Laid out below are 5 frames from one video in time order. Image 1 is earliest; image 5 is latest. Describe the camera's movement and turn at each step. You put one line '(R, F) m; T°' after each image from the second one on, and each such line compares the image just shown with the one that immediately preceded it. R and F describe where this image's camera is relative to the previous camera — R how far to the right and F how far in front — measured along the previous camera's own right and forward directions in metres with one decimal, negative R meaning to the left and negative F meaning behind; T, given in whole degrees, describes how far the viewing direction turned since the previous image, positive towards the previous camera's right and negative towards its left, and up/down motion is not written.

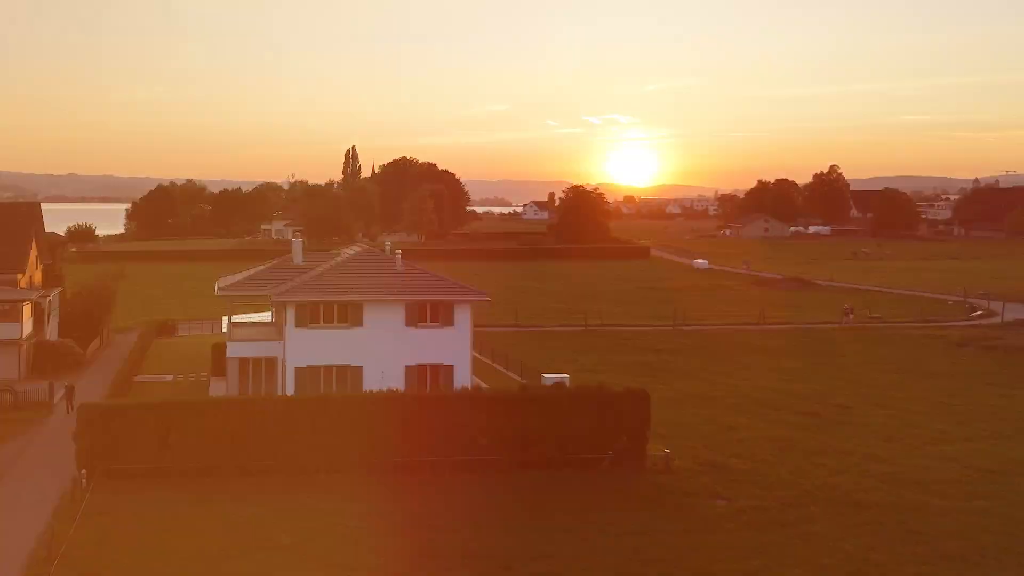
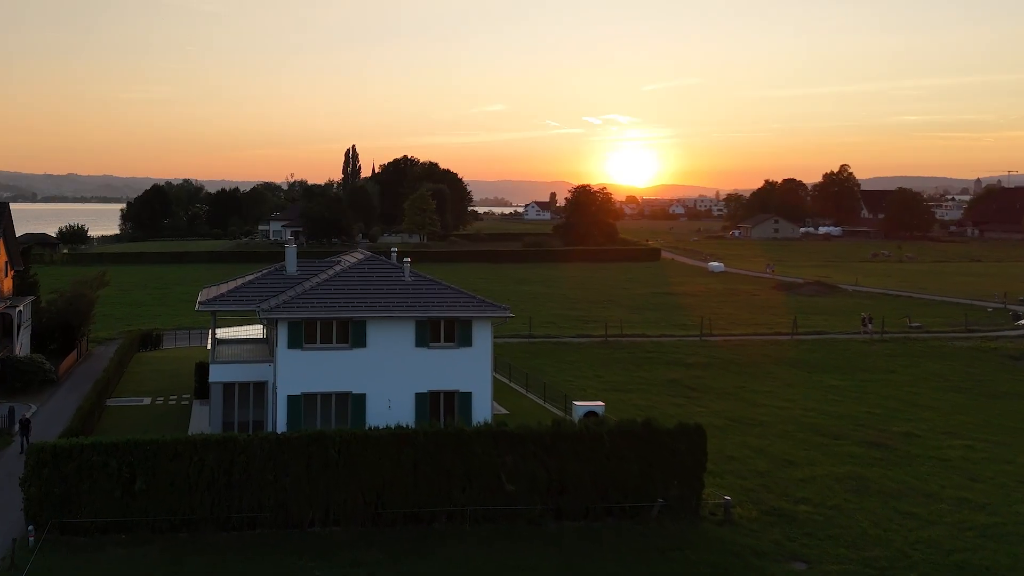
(-0.7, +4.5) m; 0°
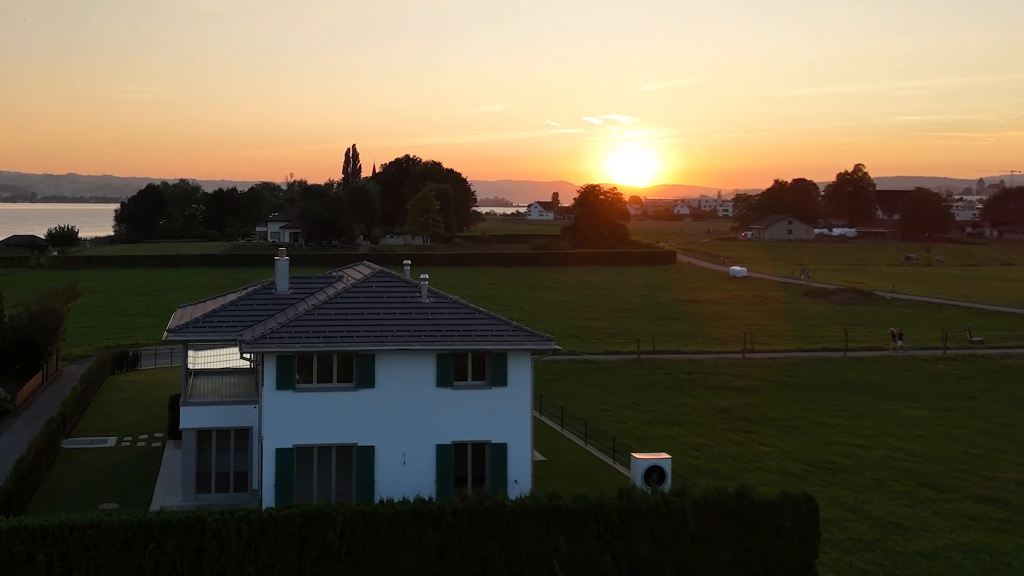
(-1.0, +5.8) m; 0°
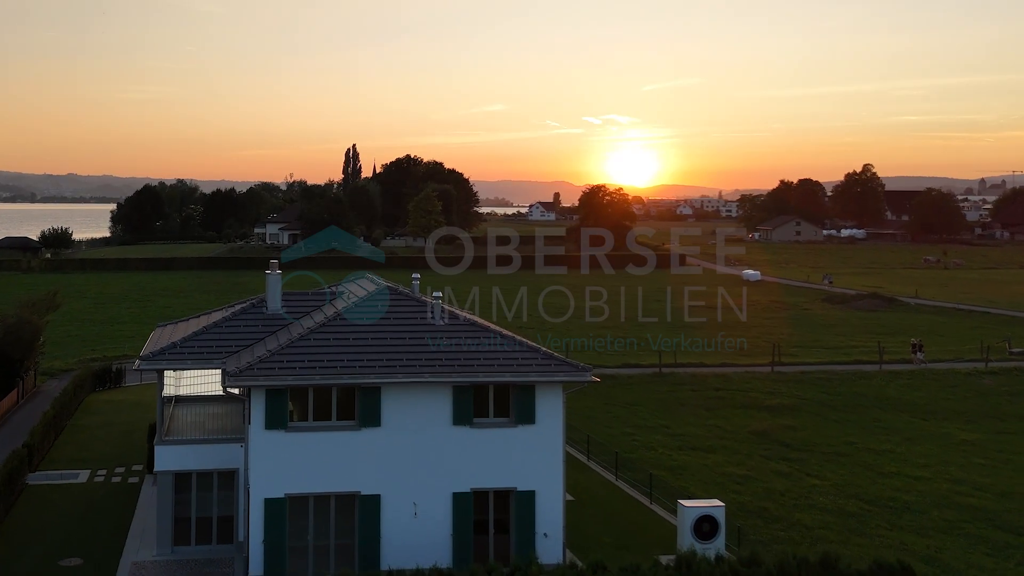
(-0.5, +3.3) m; 0°
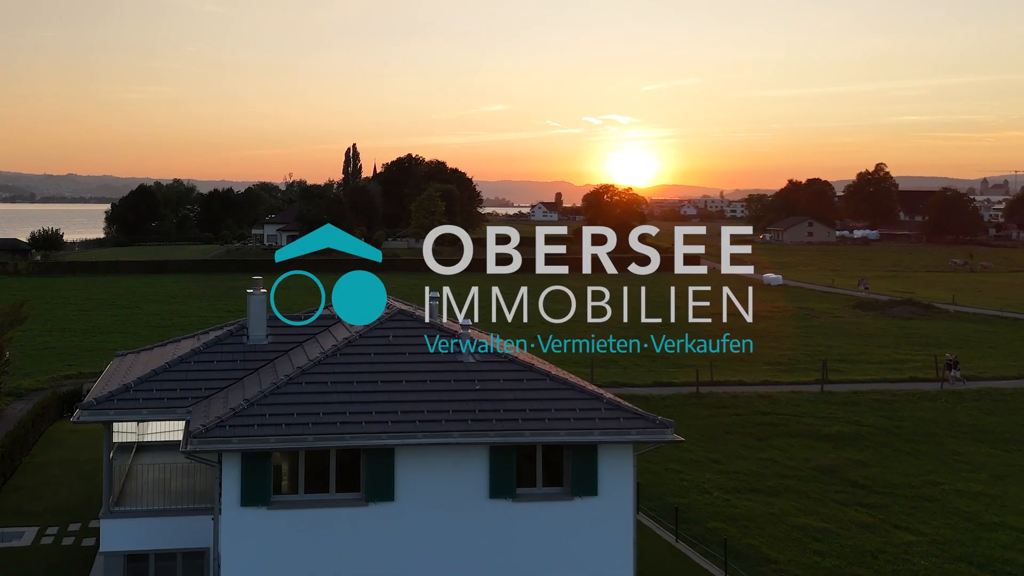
(-0.8, +4.7) m; 0°
